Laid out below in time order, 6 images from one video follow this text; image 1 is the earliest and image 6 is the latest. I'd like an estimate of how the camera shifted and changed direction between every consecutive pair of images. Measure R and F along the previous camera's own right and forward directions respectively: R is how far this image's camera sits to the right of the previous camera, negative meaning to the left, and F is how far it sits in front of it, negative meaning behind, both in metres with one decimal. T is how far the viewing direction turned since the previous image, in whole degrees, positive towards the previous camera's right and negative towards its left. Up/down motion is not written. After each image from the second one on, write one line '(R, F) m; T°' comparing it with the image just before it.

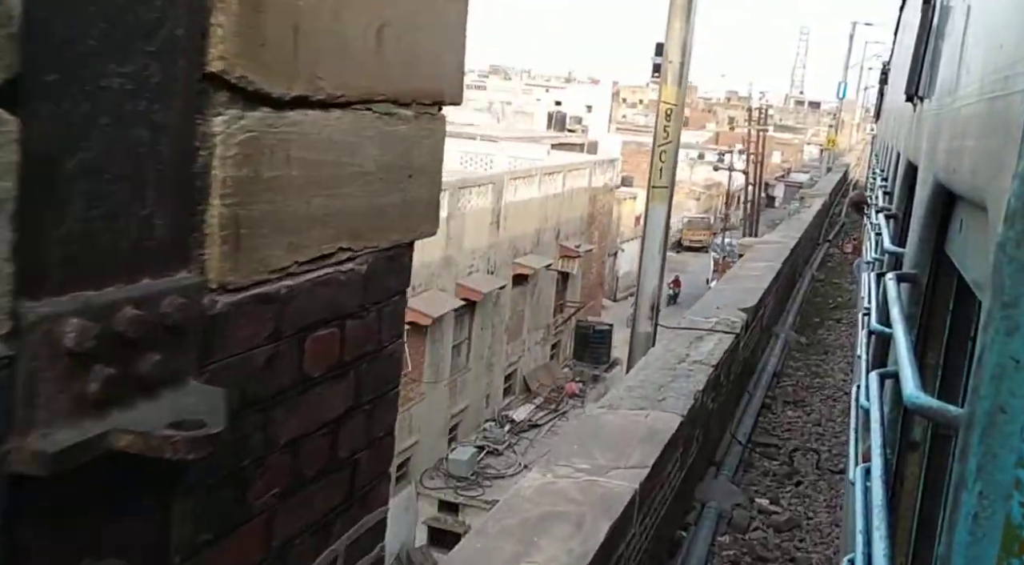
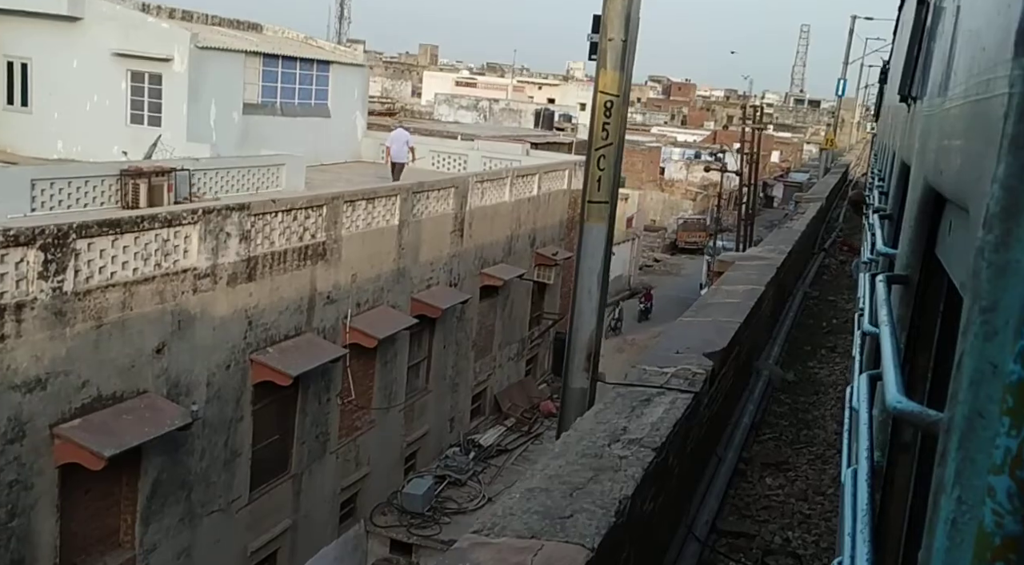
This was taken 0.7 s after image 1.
(+0.3, +1.0) m; 0°
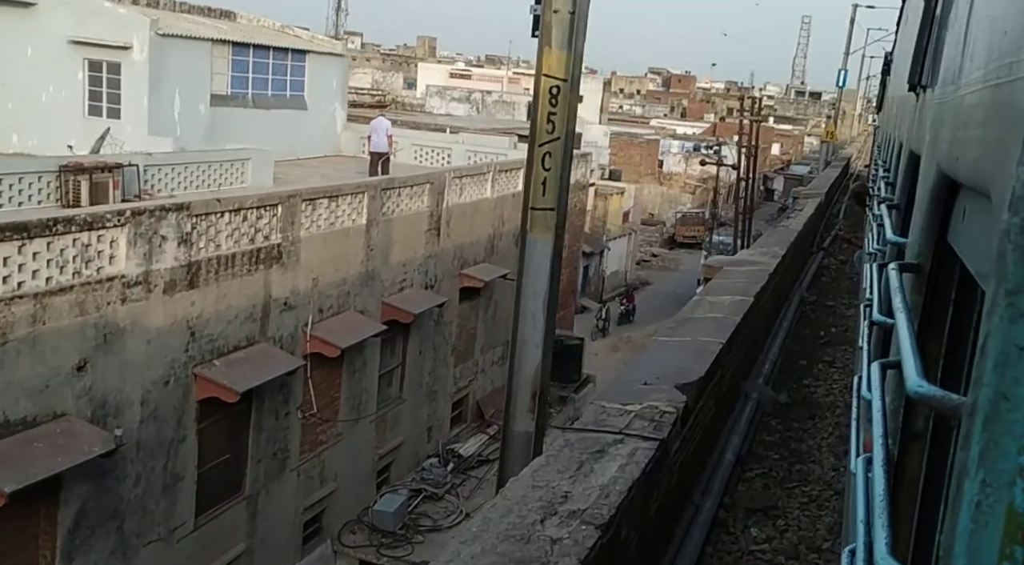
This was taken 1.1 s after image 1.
(+0.2, +0.6) m; 0°
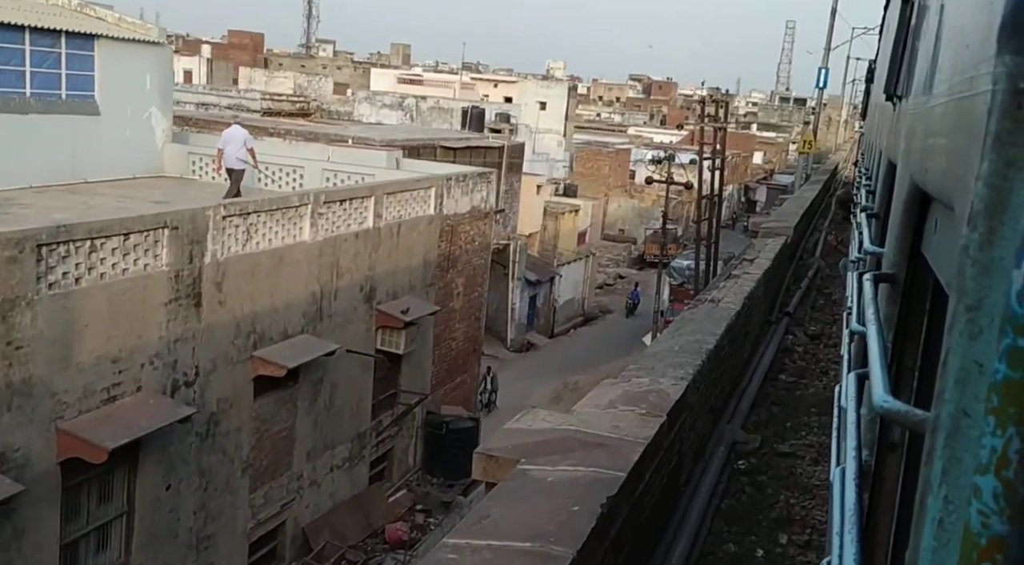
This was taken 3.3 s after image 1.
(+1.1, +3.3) m; +1°
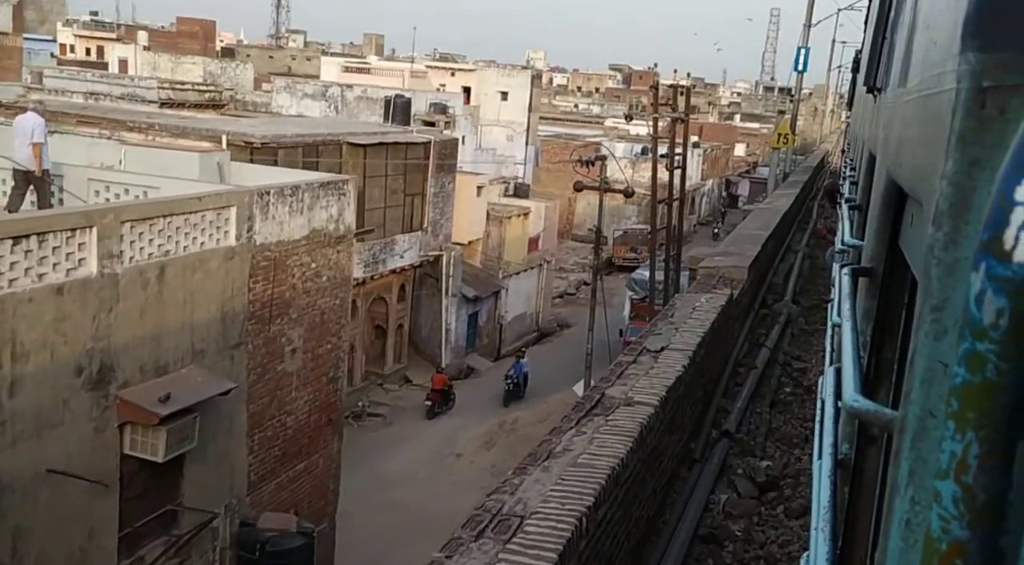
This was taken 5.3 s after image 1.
(+0.9, +3.0) m; +1°
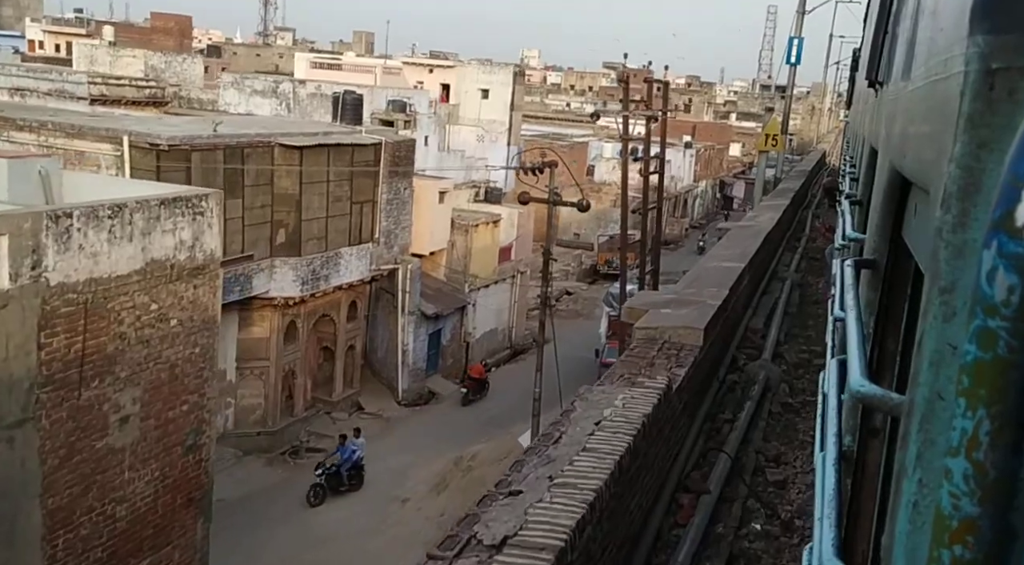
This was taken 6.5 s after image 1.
(+0.5, +1.8) m; 0°
